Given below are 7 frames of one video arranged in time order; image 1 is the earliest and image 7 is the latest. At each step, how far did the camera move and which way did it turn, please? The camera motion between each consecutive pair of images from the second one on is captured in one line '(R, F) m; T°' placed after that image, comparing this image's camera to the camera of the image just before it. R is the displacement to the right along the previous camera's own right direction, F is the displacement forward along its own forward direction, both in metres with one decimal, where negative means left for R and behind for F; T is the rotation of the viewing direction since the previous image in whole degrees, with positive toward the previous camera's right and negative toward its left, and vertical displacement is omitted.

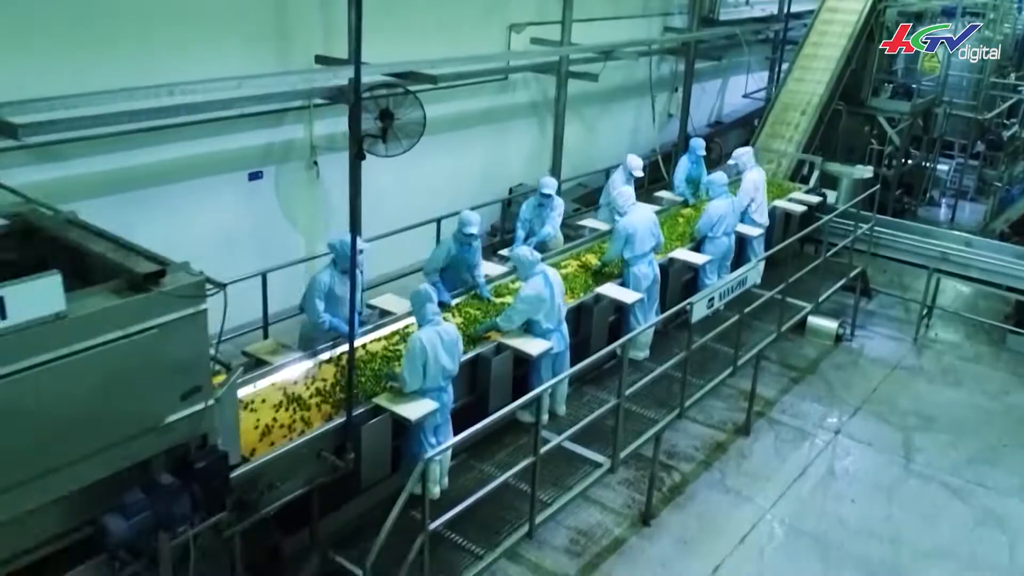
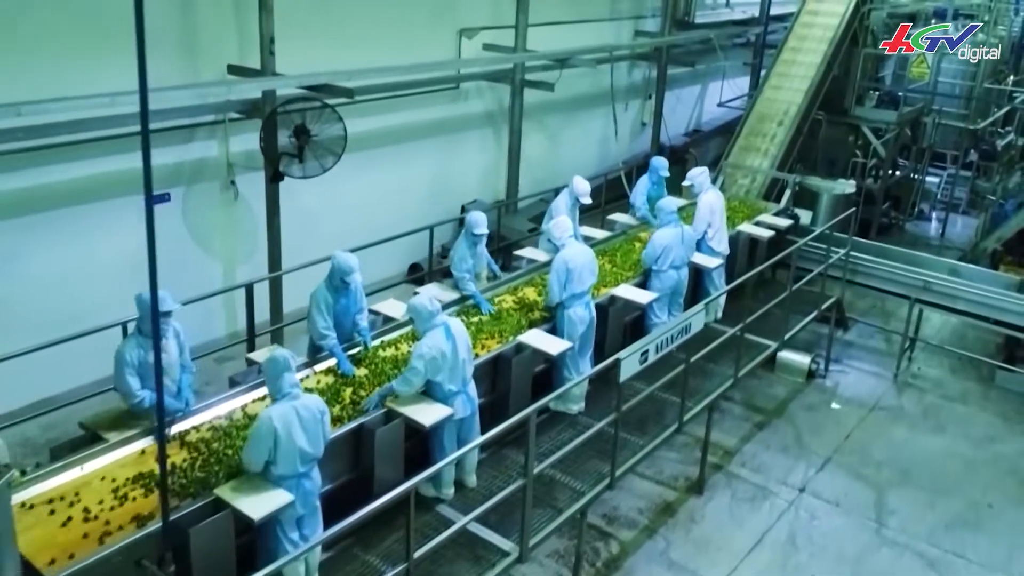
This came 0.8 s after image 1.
(+0.5, +0.7) m; 0°
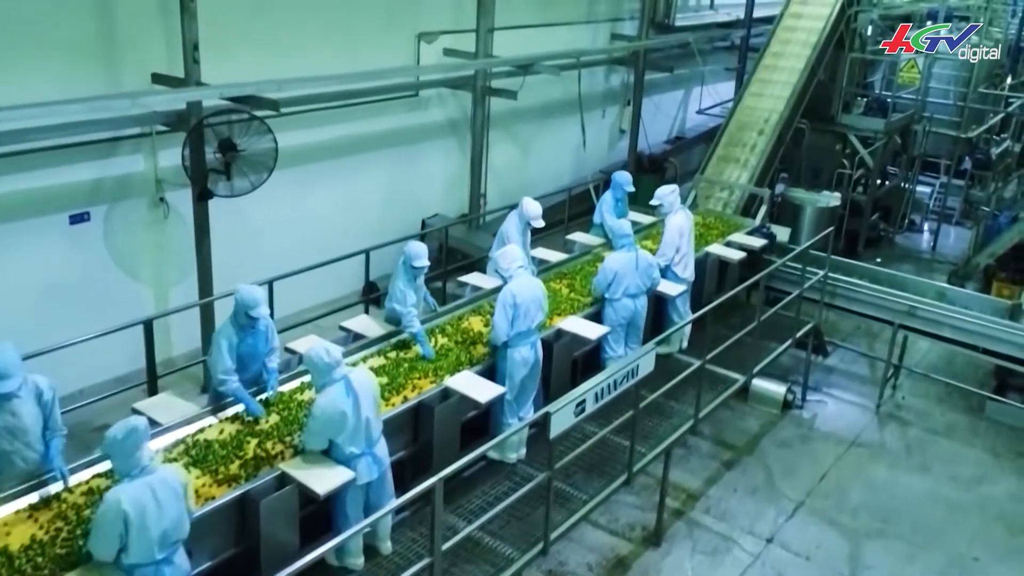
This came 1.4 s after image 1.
(+0.3, +0.5) m; 0°
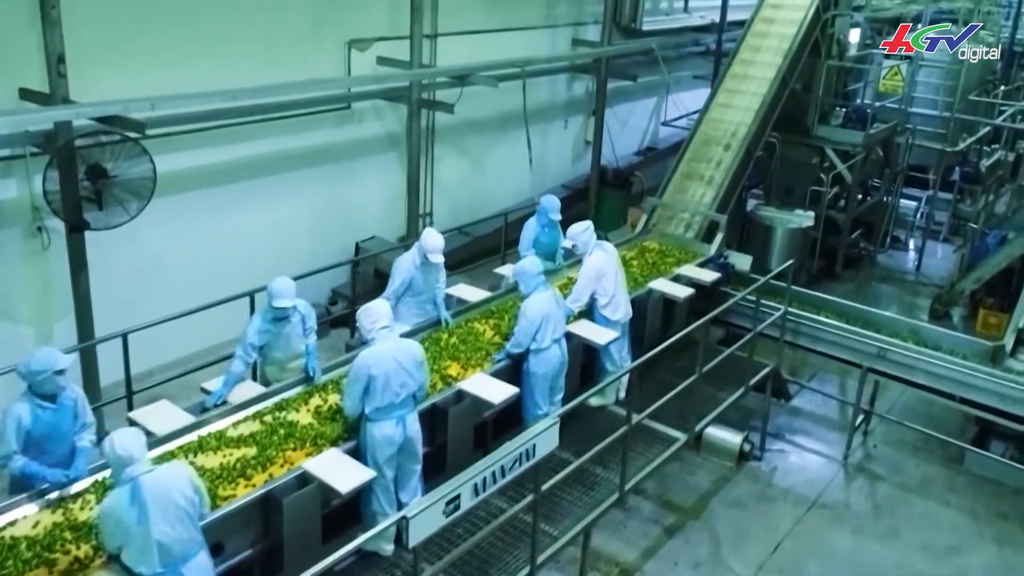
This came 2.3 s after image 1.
(+0.5, +0.7) m; 0°
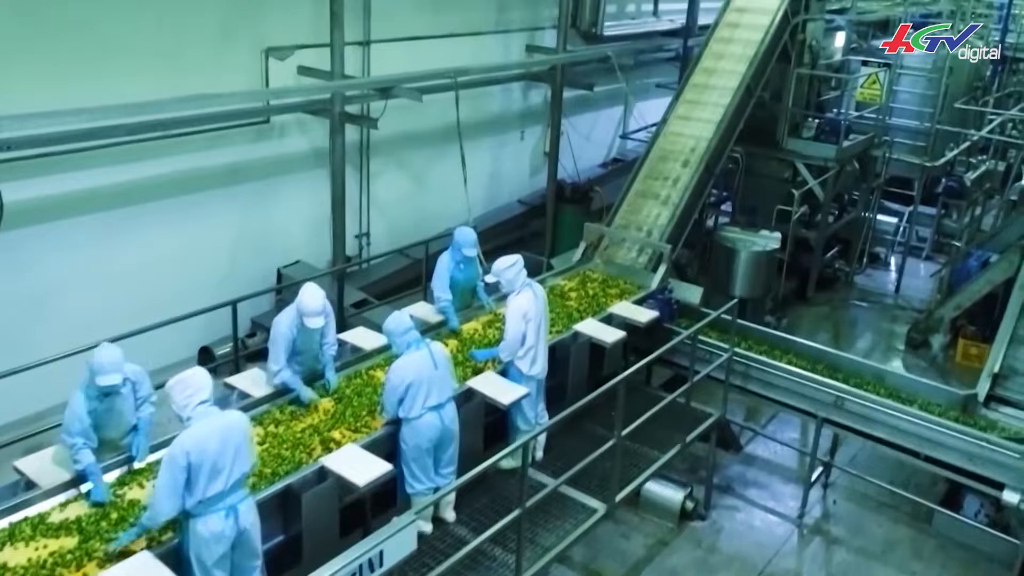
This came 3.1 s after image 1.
(+0.5, +0.6) m; 0°
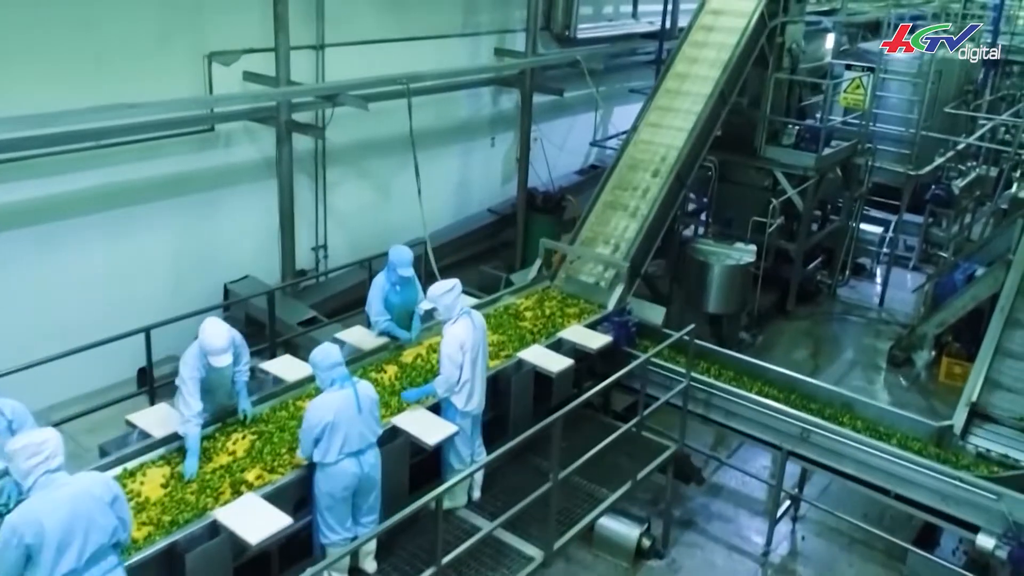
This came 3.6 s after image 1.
(+0.3, +0.3) m; 0°
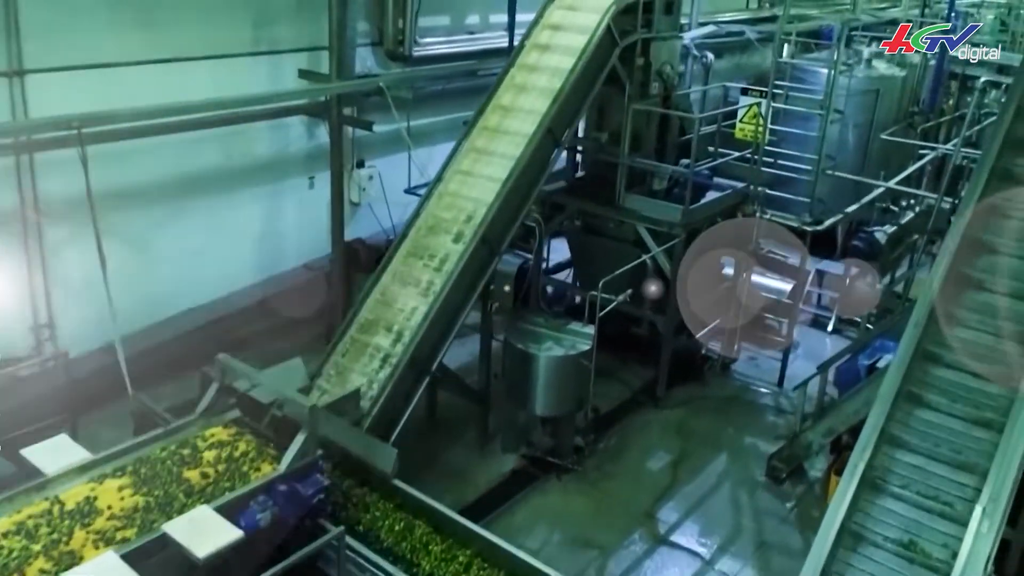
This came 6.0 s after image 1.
(+1.5, +1.6) m; 0°
